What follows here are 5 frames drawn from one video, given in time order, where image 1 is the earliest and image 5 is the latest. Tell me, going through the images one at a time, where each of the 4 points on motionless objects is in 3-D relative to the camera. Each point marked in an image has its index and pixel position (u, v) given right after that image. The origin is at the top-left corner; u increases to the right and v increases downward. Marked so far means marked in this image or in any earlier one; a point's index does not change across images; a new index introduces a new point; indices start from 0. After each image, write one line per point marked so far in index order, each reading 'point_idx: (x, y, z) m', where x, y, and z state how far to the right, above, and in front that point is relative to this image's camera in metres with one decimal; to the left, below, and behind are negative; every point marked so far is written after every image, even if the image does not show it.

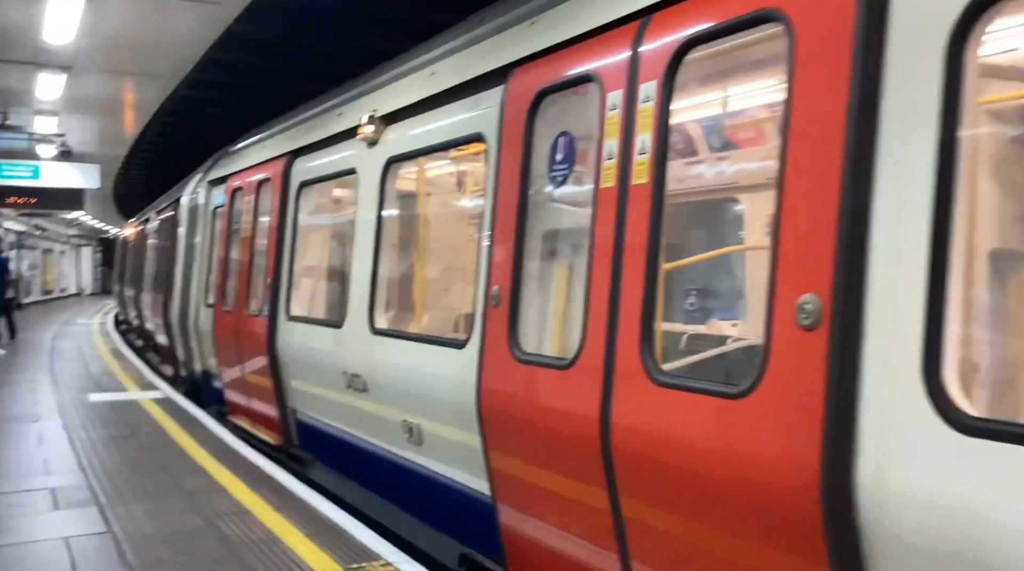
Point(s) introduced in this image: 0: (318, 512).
0: (-0.9, -1.1, +3.7) m
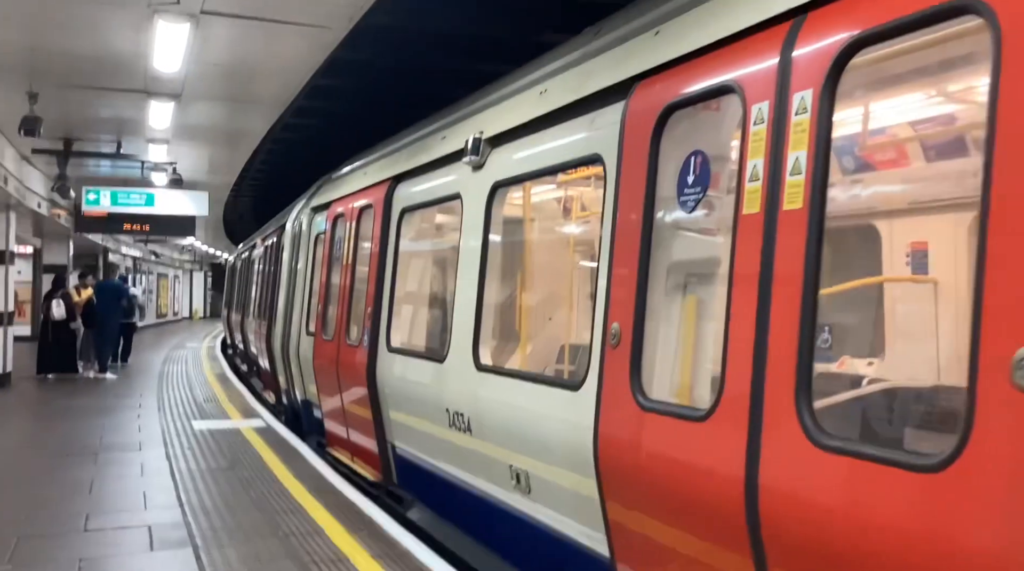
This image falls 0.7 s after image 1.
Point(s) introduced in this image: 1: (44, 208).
0: (-0.4, -1.2, +3.5) m
1: (-8.7, +1.5, +14.4) m
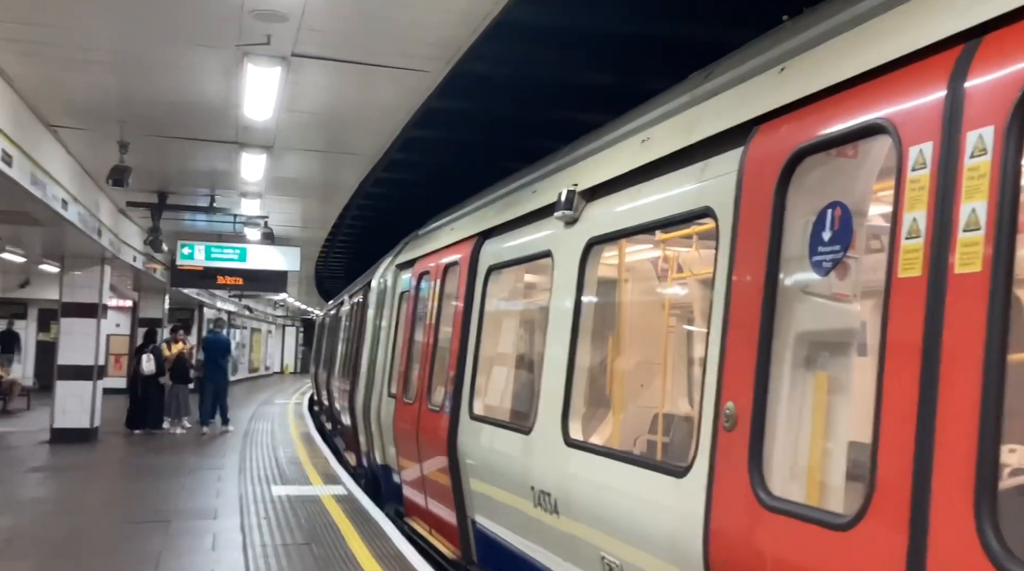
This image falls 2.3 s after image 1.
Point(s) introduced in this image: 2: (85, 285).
0: (-0.1, -1.5, +3.1) m
1: (-7.0, +0.5, +15.0) m
2: (-7.2, +0.1, +13.1) m
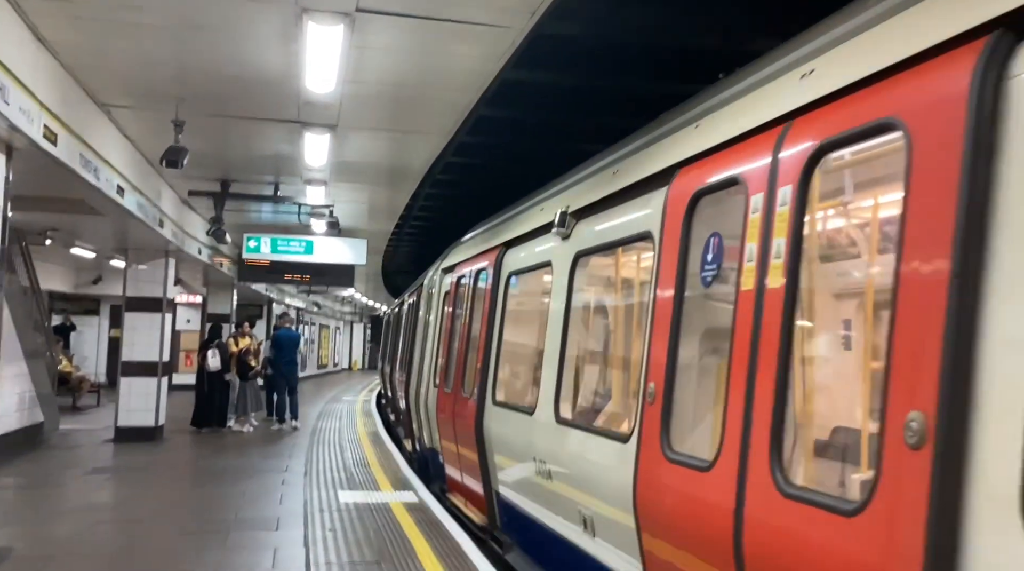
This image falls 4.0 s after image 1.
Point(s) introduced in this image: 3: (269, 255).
0: (+0.2, -1.4, +2.9) m
1: (-5.8, +0.6, +15.3) m
2: (-6.1, +0.1, +13.4) m
3: (-4.3, +0.5, +14.4) m
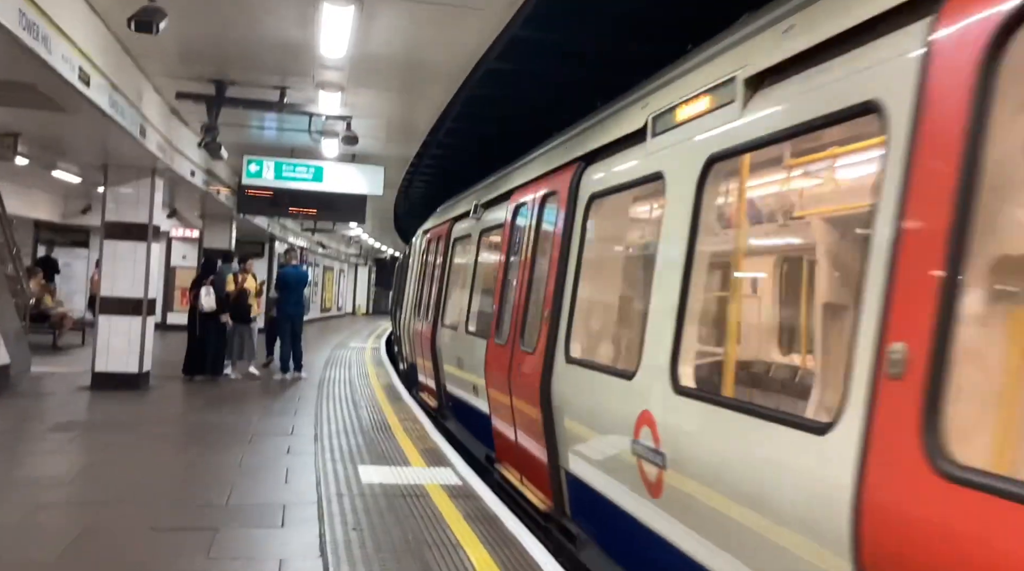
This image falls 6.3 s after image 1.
0: (+0.8, -1.2, +1.1) m
1: (-5.1, +1.8, +13.4) m
2: (-5.4, +1.2, +11.5) m
3: (-3.7, +1.6, +12.4) m
